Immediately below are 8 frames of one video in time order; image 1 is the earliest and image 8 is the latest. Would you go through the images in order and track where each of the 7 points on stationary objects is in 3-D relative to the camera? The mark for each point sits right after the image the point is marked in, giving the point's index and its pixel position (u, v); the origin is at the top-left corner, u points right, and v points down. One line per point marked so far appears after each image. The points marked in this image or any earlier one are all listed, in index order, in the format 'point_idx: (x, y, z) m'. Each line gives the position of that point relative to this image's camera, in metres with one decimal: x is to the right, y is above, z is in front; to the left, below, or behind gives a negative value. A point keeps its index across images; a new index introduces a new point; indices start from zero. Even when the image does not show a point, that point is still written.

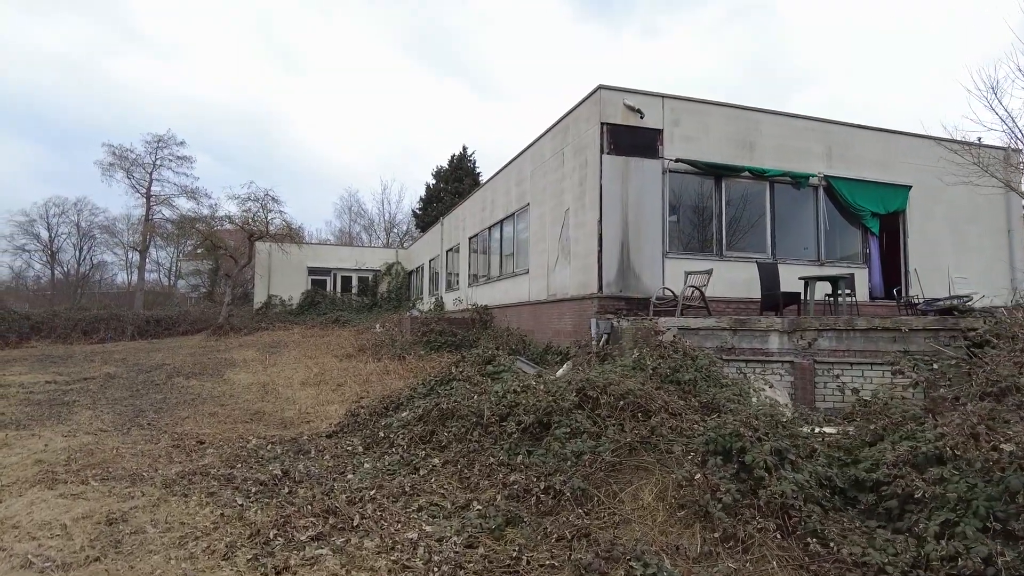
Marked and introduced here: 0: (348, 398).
0: (-1.8, -1.3, +7.2) m
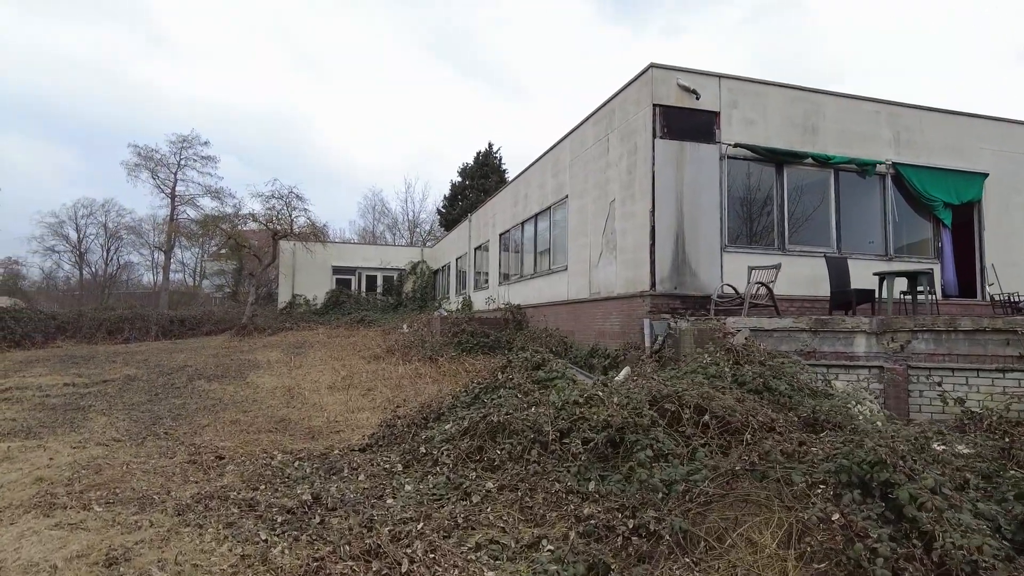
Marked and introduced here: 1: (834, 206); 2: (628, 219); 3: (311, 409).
0: (-1.3, -1.2, +6.6) m
1: (+3.9, +1.0, +8.0) m
2: (+1.4, +0.8, +7.6) m
3: (-2.1, -1.3, +6.7) m
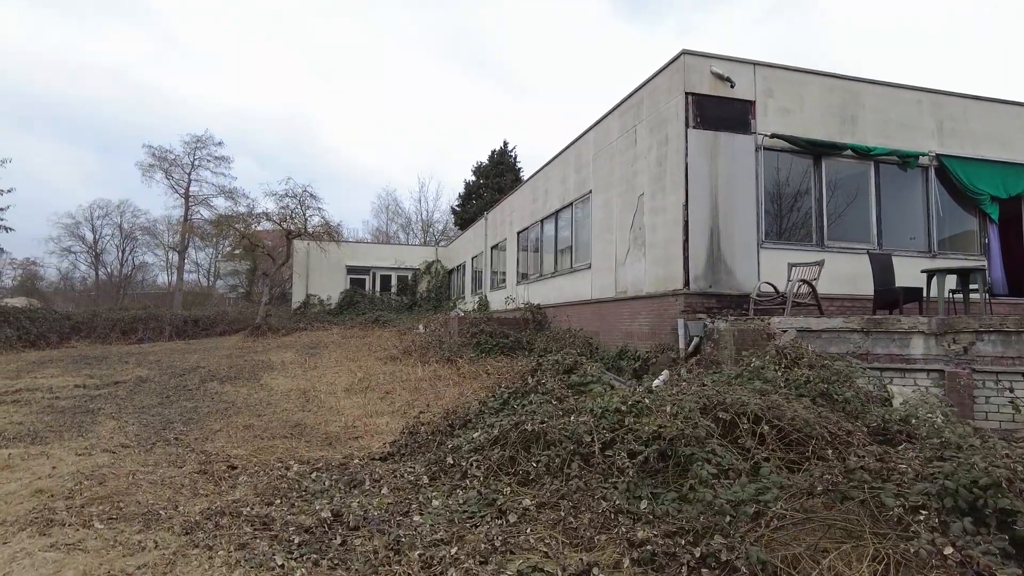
0: (-1.1, -1.2, +6.3) m
1: (+4.2, +1.0, +7.6) m
2: (+1.7, +0.8, +7.3) m
3: (-1.8, -1.2, +6.4) m
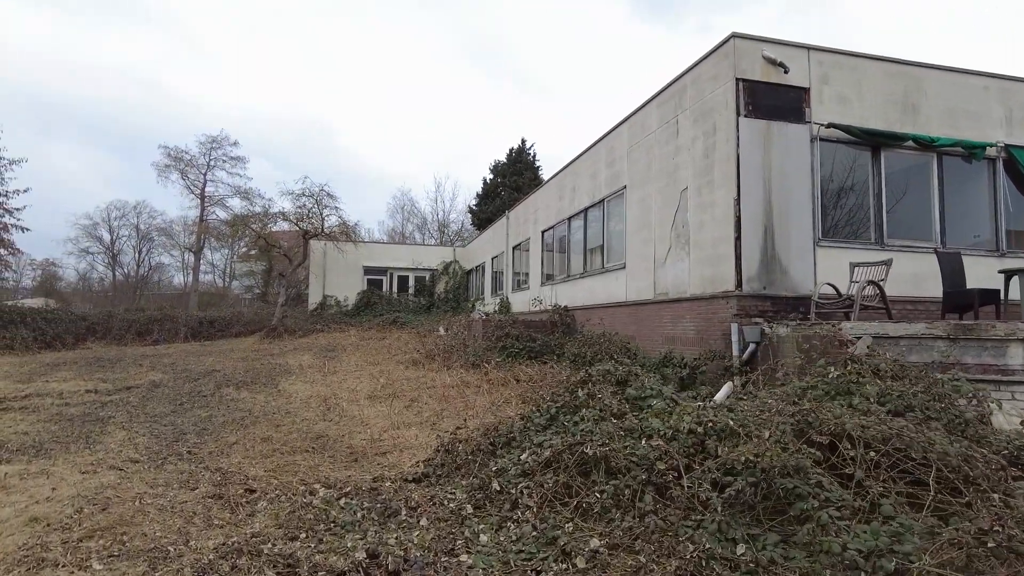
0: (-0.8, -1.2, +5.8) m
1: (+4.6, +1.0, +7.0) m
2: (+2.0, +0.8, +6.7) m
3: (-1.5, -1.3, +6.0) m
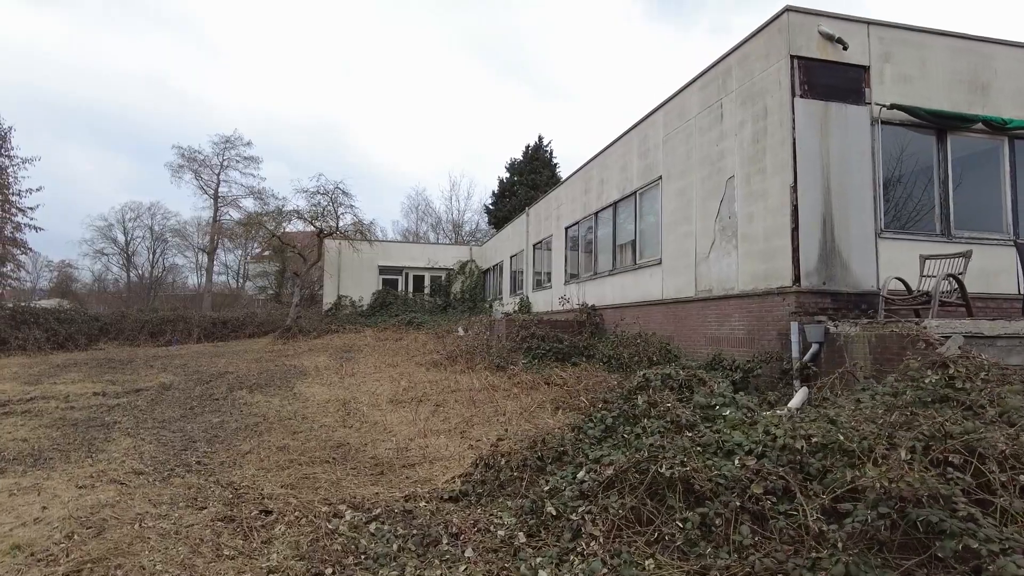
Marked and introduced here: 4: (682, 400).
0: (-0.5, -1.2, +5.3) m
1: (+4.9, +1.1, +6.4) m
2: (+2.3, +0.8, +6.2) m
3: (-1.2, -1.2, +5.5) m
4: (+1.0, -0.6, +3.8) m
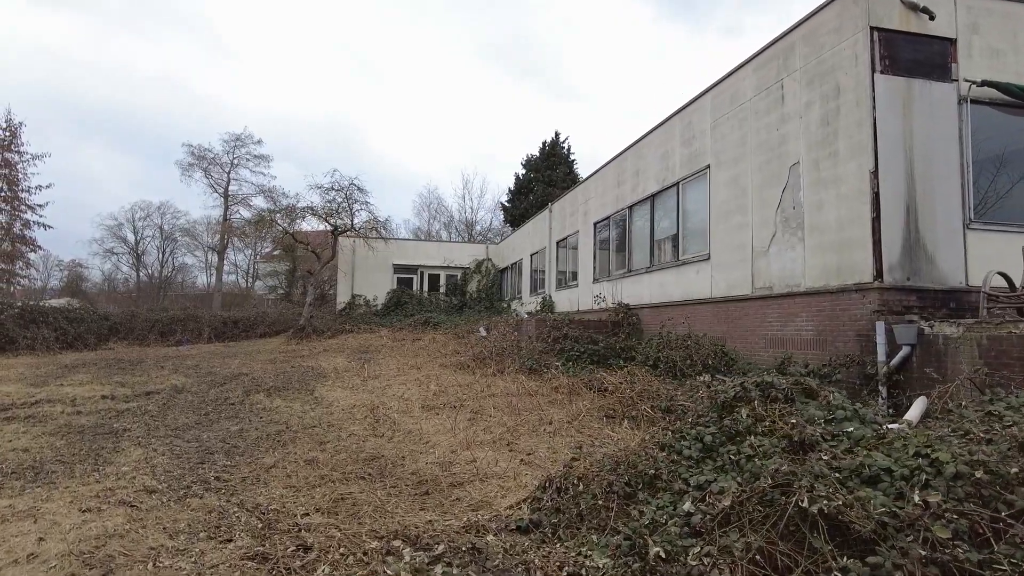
0: (-0.1, -1.1, +4.8) m
1: (+5.3, +1.1, +5.8) m
2: (+2.7, +0.9, +5.6) m
3: (-0.8, -1.2, +4.9) m
4: (+1.3, -0.6, +3.2) m
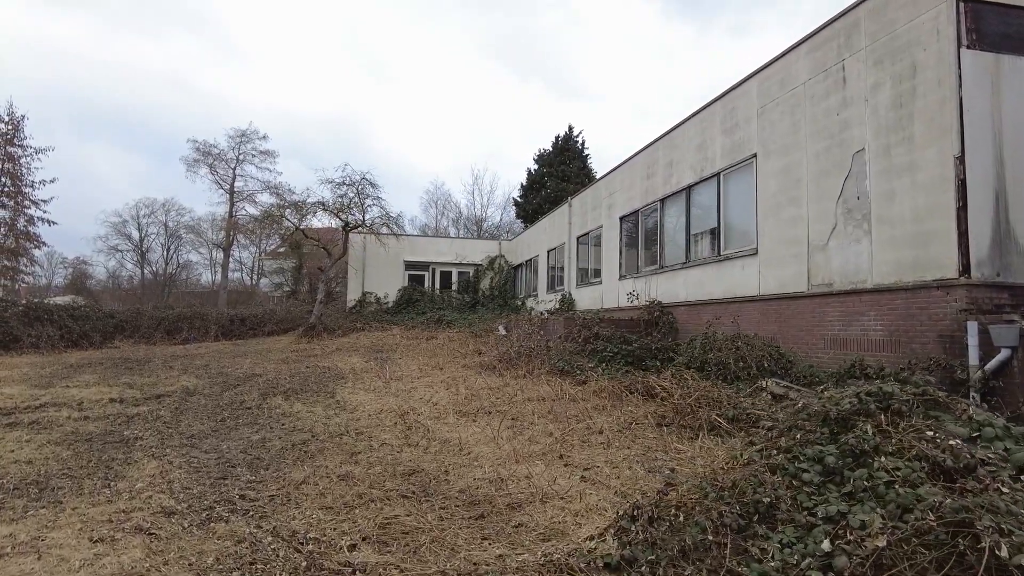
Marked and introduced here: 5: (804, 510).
0: (+0.3, -1.1, +4.3) m
1: (+5.7, +1.1, +5.3) m
2: (+3.1, +0.9, +5.2) m
3: (-0.4, -1.2, +4.5) m
4: (+1.7, -0.6, +2.7) m
5: (+1.1, -0.8, +2.4) m
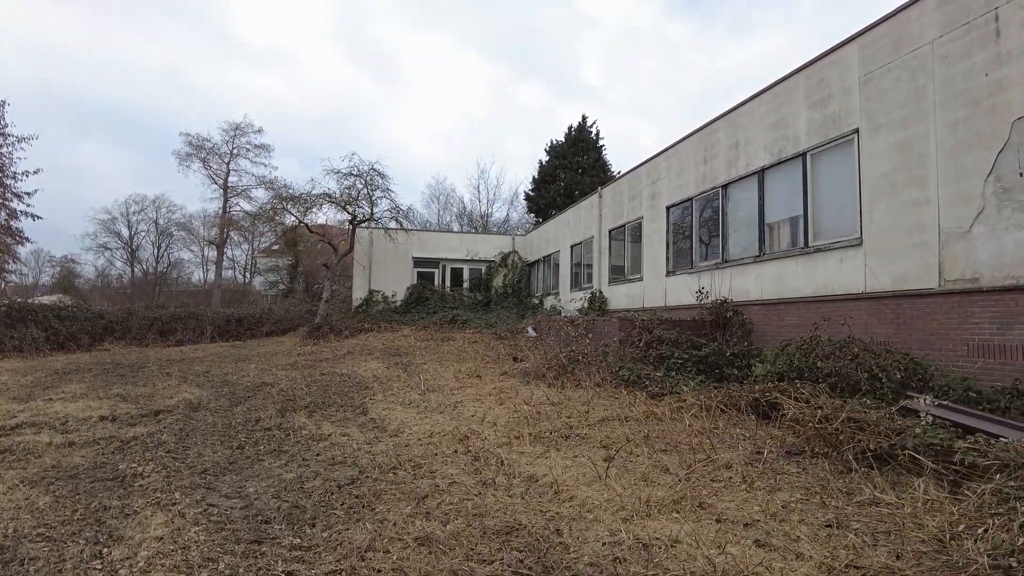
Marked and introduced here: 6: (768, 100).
0: (+0.9, -1.1, +3.3) m
1: (+6.3, +1.1, +4.3) m
2: (+3.7, +0.9, +4.1) m
3: (+0.2, -1.1, +3.4) m
4: (+2.3, -0.6, +1.7) m
5: (+1.7, -0.8, +1.4) m
6: (+3.0, +2.2, +7.6) m
